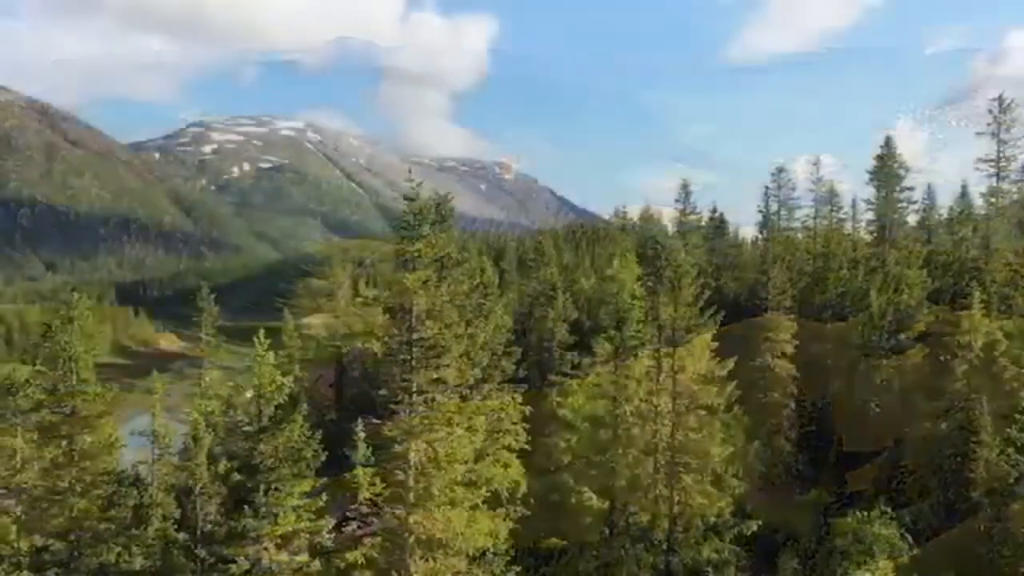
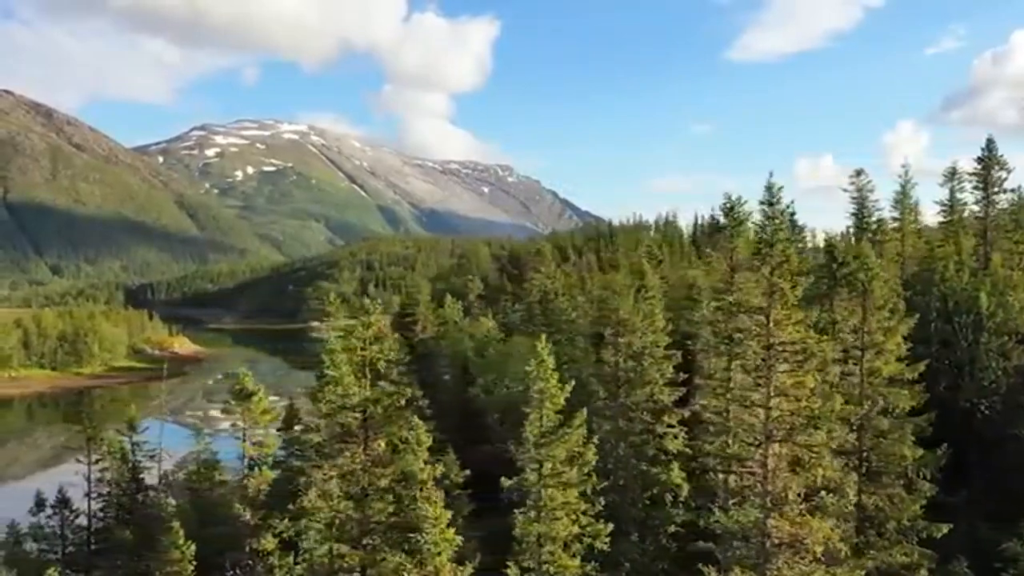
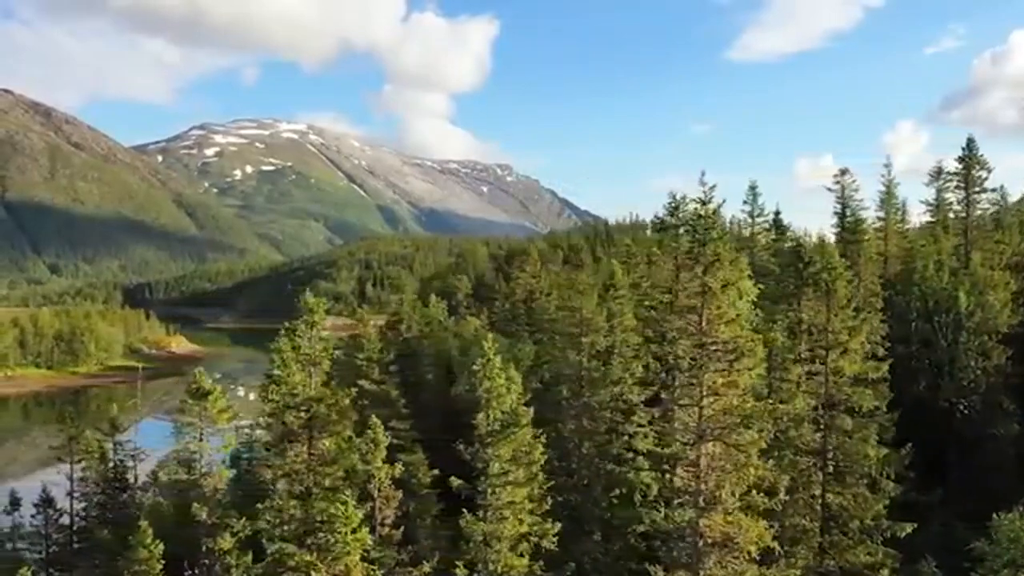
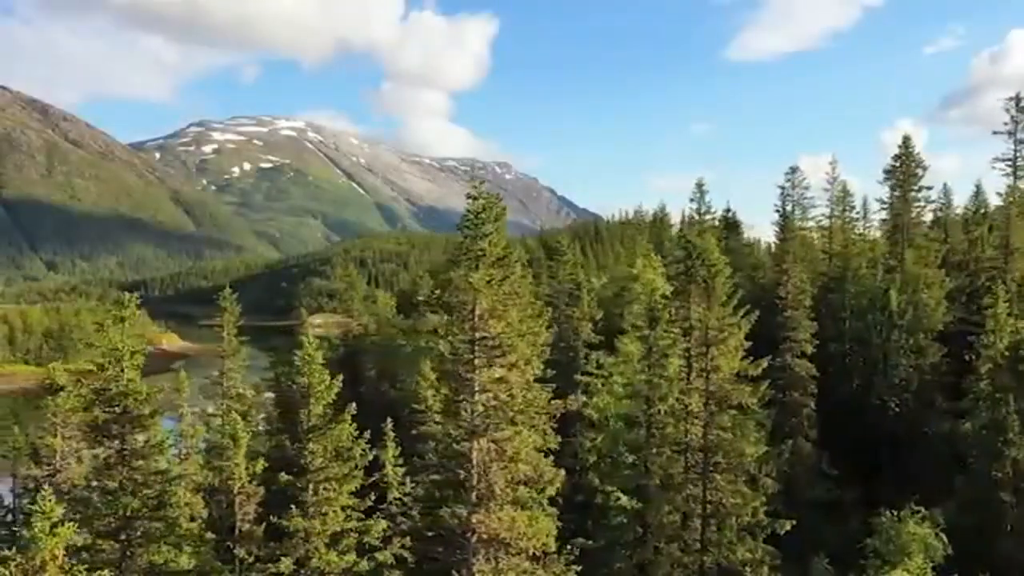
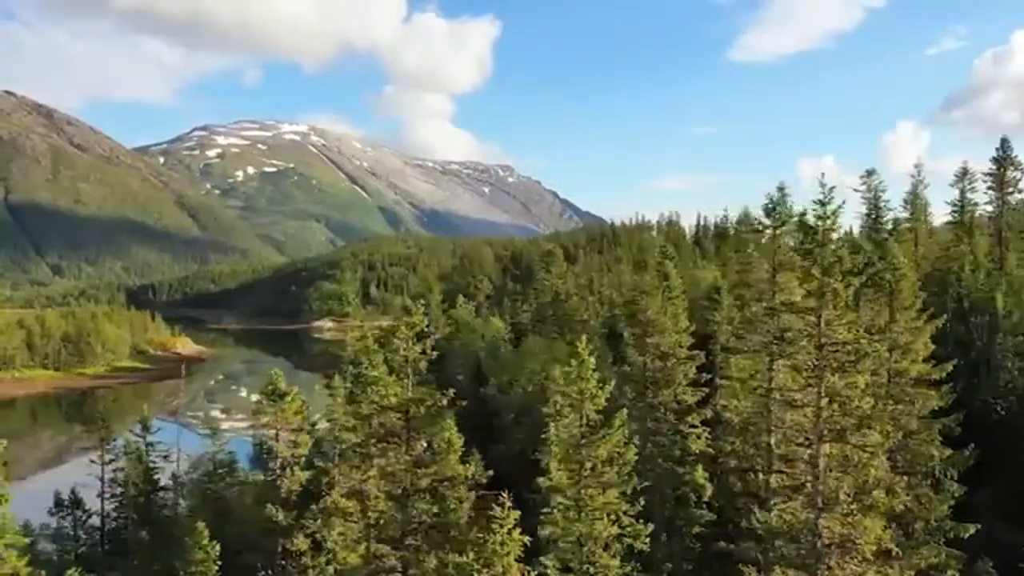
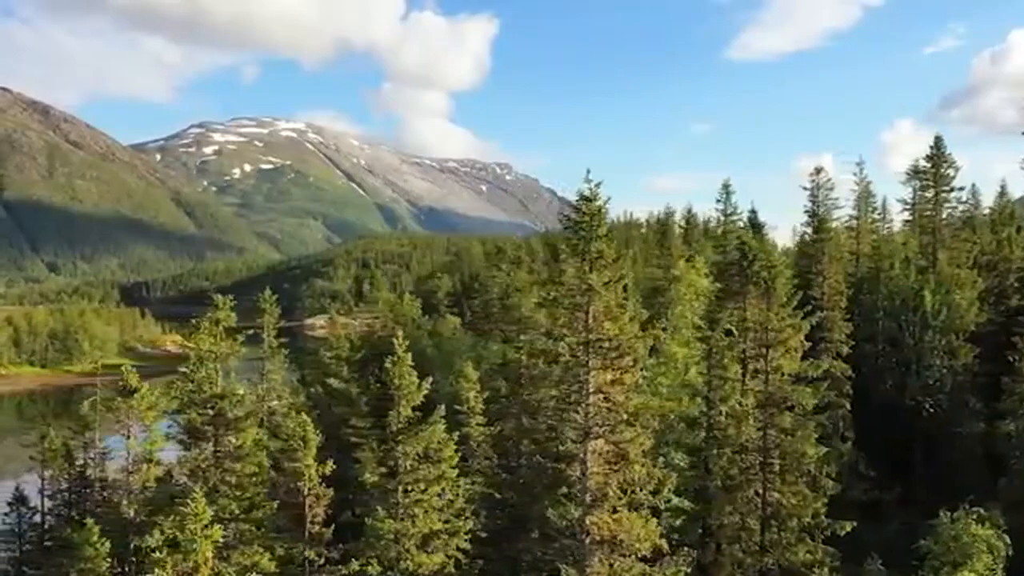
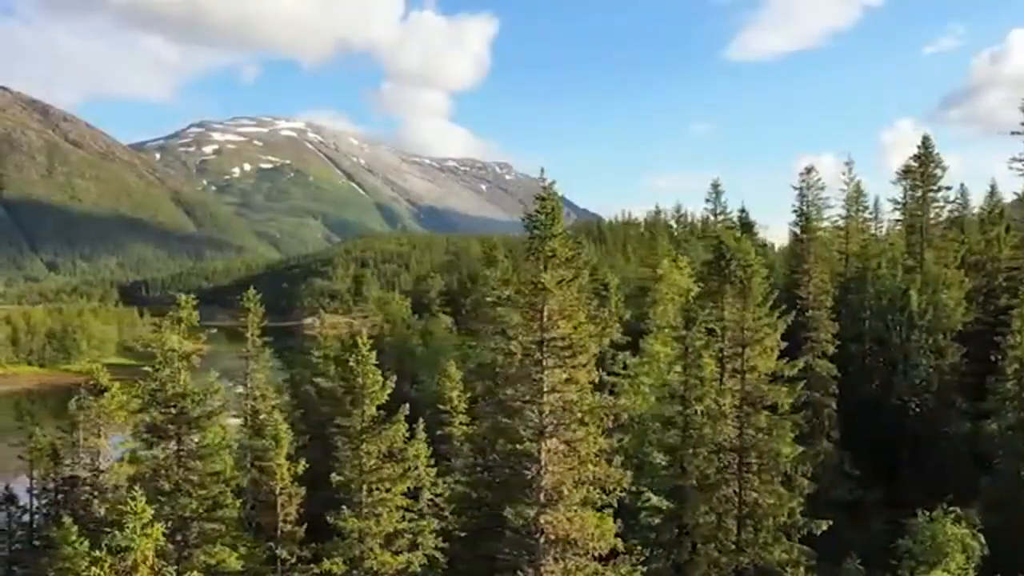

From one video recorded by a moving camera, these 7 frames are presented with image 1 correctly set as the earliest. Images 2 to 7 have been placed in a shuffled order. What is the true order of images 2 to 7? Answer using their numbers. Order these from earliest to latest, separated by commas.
4, 7, 6, 3, 2, 5
